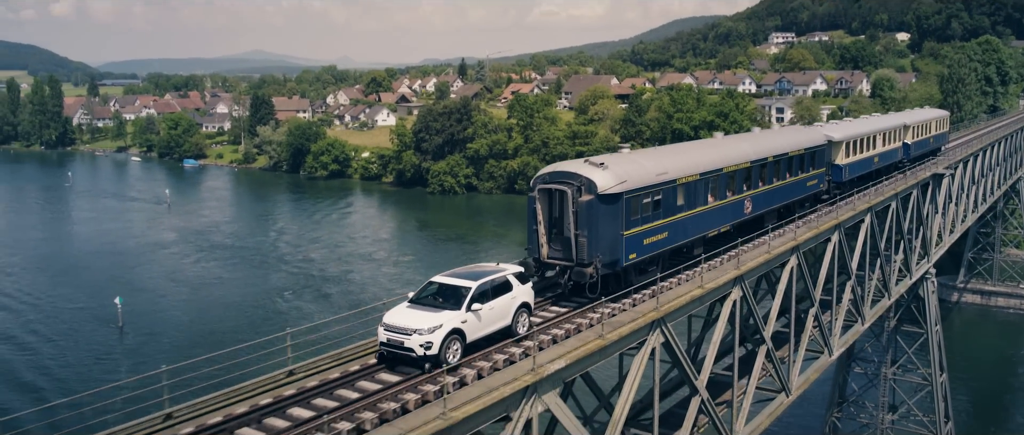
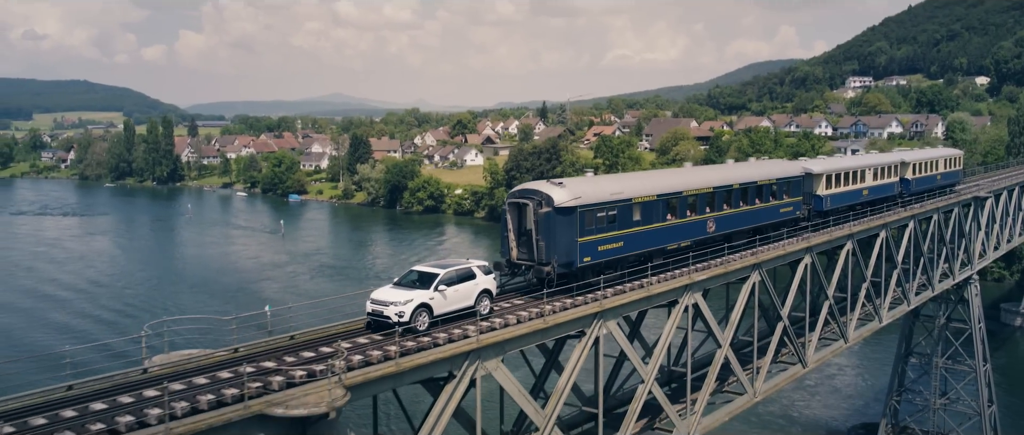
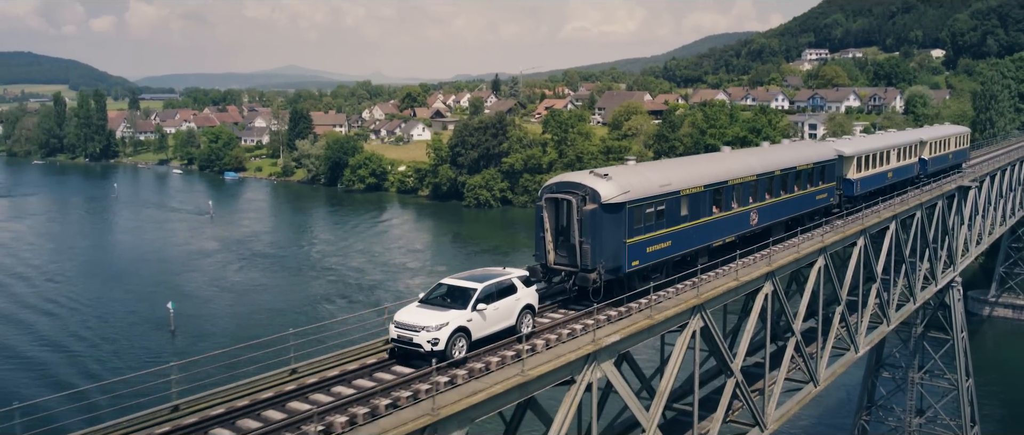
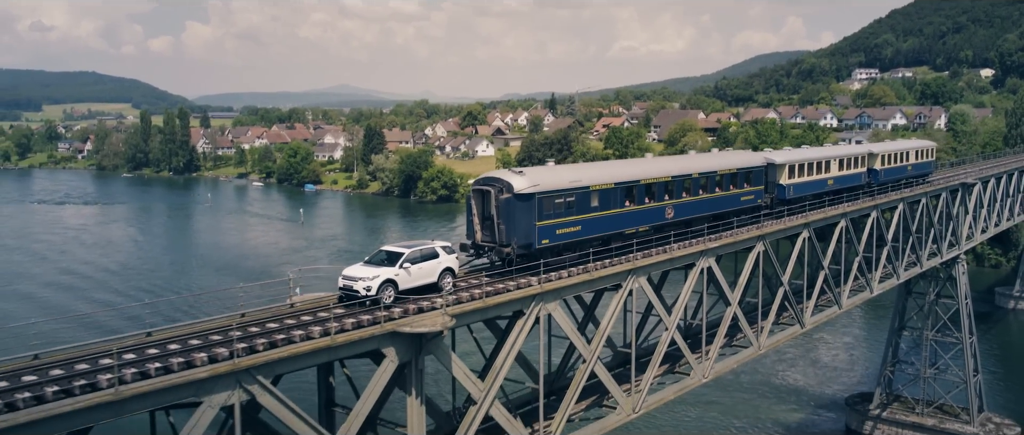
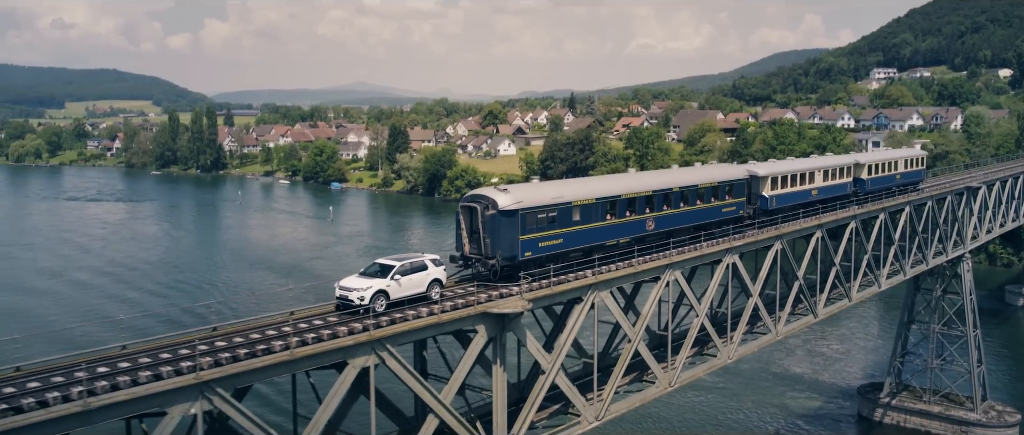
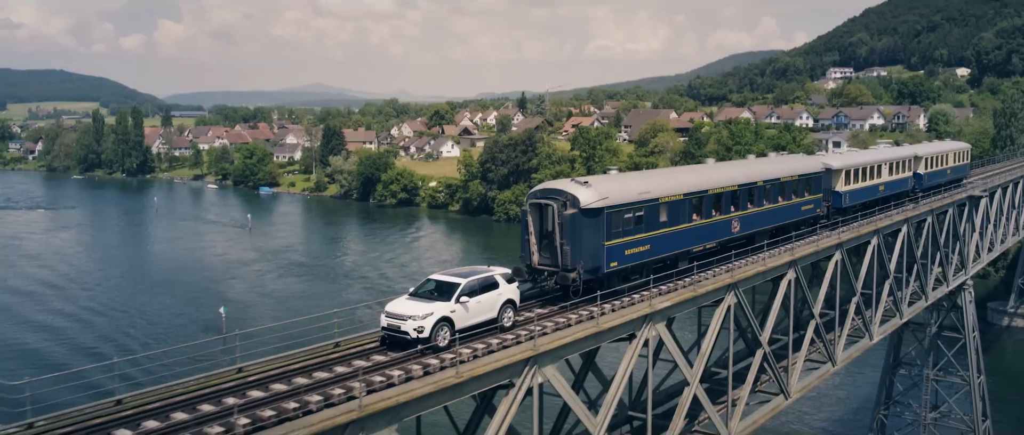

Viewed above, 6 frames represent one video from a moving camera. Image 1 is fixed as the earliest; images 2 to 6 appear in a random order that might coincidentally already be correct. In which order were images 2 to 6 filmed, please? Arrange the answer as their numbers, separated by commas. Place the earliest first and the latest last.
3, 6, 2, 4, 5
